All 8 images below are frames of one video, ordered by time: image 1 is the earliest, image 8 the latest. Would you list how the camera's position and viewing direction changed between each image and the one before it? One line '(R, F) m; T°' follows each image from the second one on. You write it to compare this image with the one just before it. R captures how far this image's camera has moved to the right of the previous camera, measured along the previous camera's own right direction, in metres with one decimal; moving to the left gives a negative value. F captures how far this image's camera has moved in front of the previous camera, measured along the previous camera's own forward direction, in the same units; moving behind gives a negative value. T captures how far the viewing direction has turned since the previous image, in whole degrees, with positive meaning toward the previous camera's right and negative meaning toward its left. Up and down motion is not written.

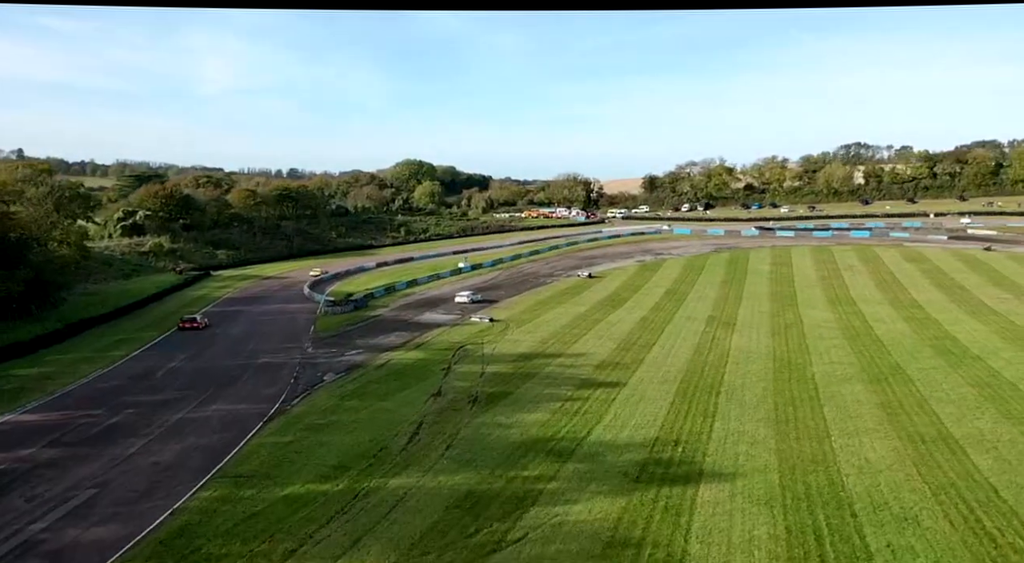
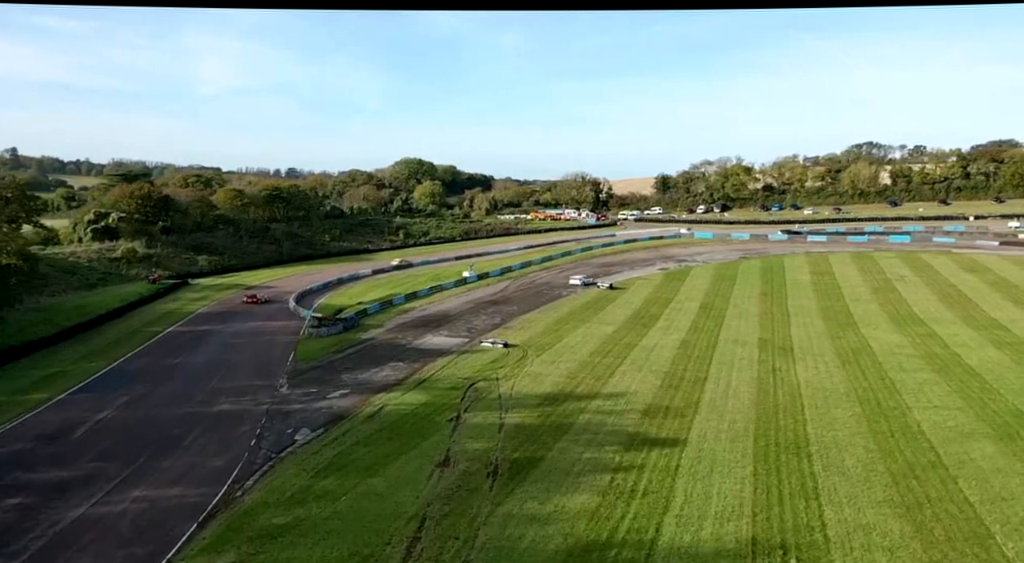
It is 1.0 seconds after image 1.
(-0.7, +5.0) m; 0°
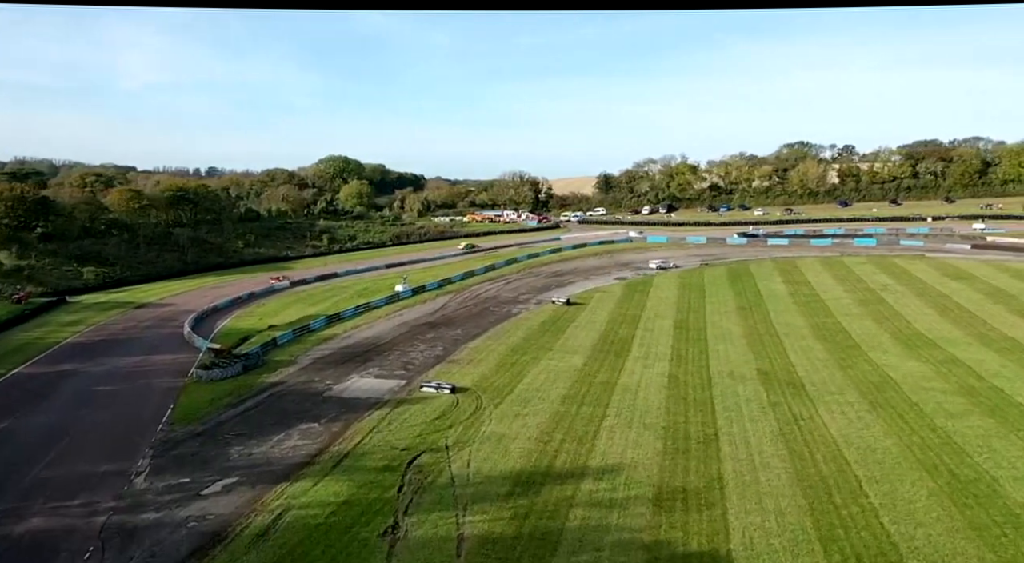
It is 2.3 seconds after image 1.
(-0.5, +5.9) m; +6°
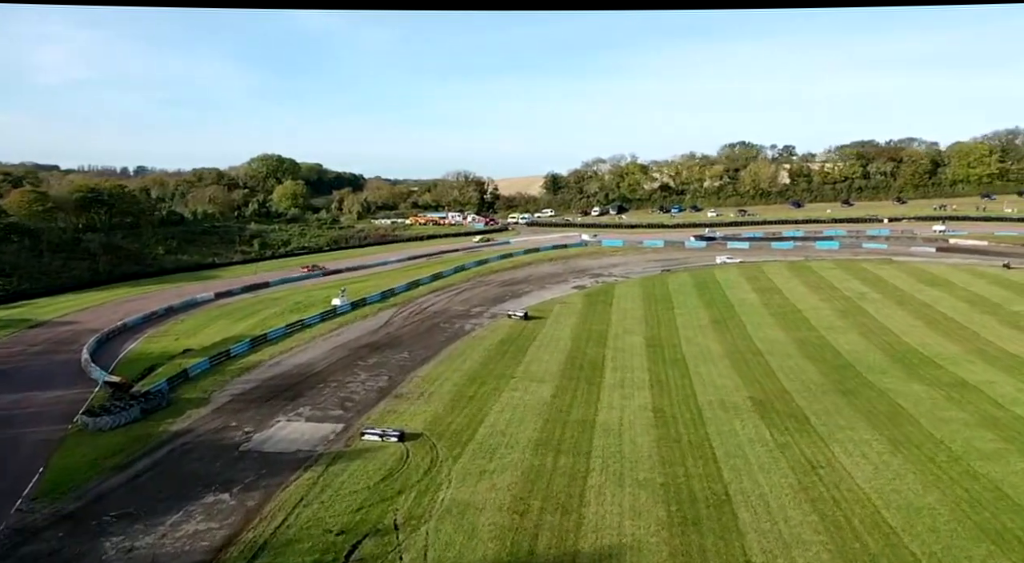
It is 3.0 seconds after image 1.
(-0.4, +3.7) m; +5°
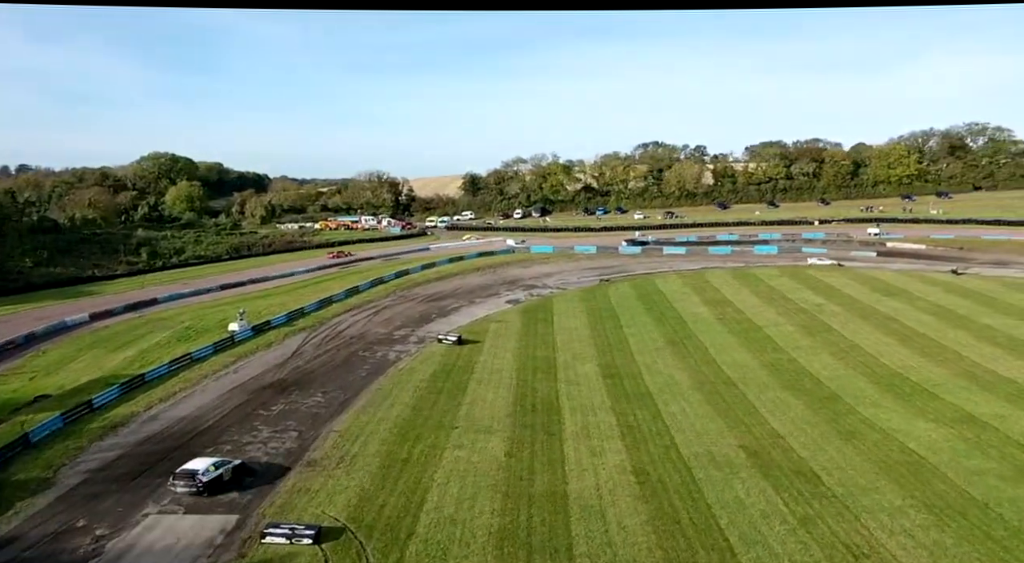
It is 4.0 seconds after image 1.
(-0.7, +4.3) m; +7°
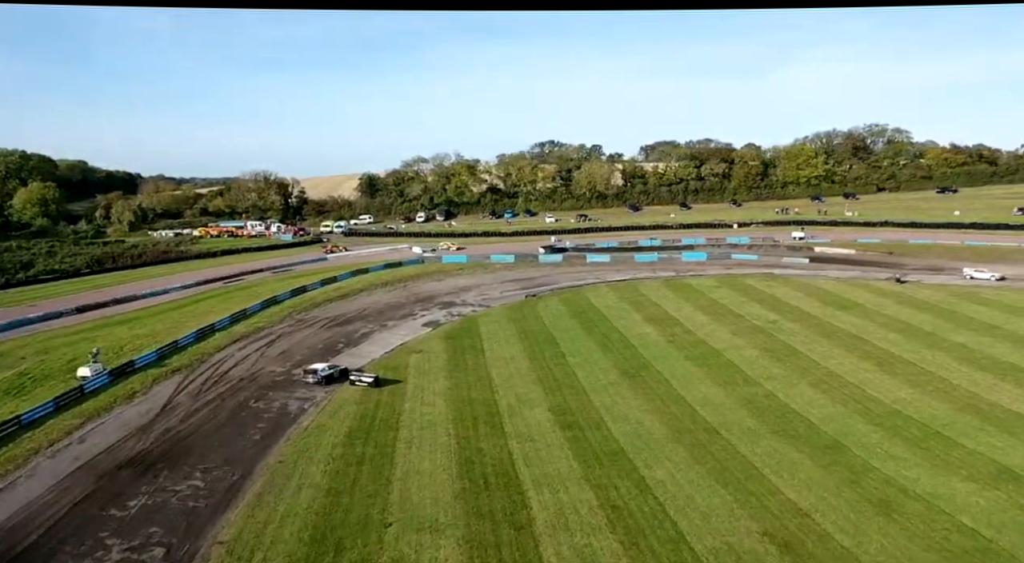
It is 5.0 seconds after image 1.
(-1.1, +4.9) m; +9°
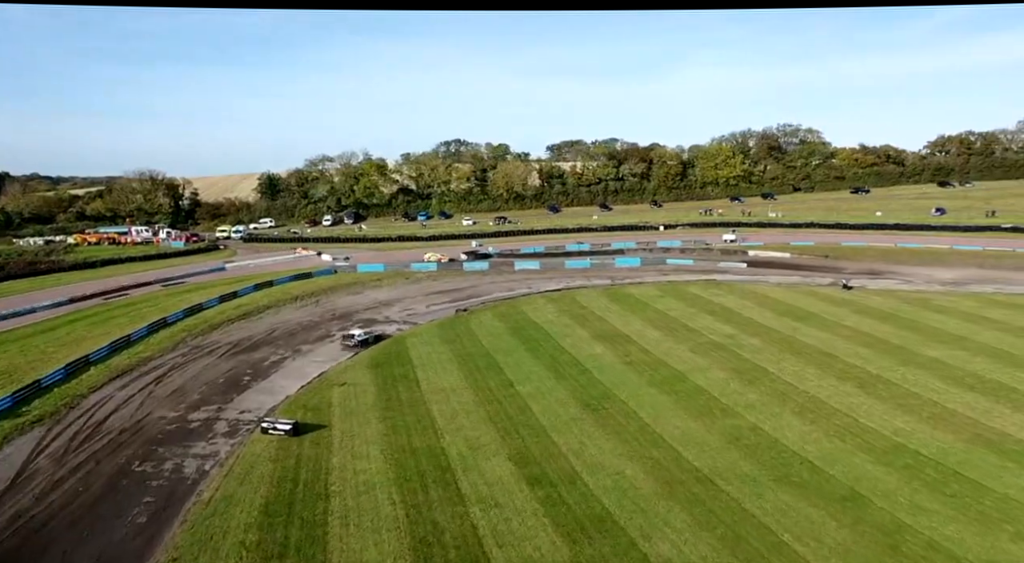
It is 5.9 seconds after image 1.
(-1.1, +3.7) m; +8°
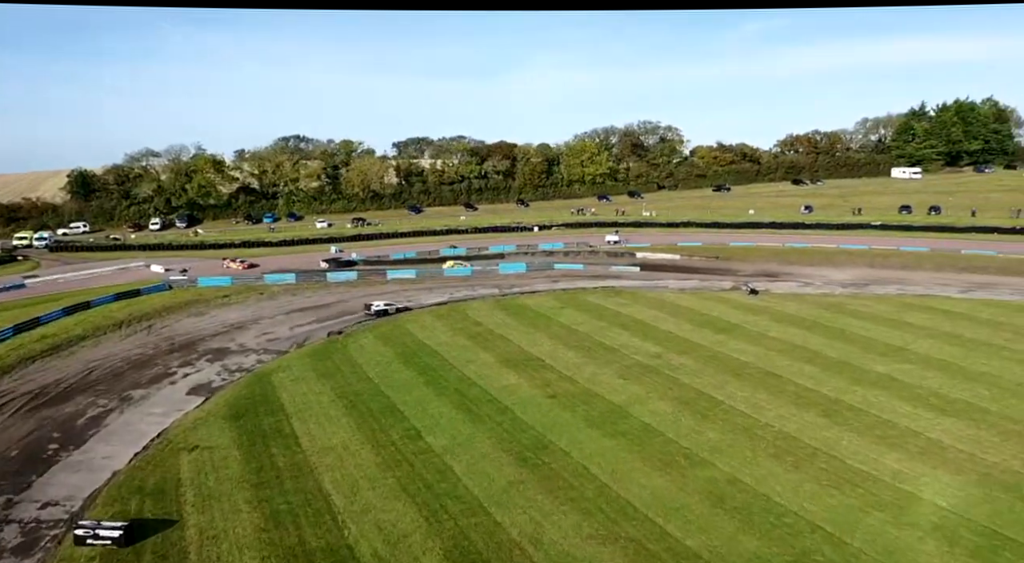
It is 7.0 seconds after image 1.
(-1.6, +5.0) m; +12°
